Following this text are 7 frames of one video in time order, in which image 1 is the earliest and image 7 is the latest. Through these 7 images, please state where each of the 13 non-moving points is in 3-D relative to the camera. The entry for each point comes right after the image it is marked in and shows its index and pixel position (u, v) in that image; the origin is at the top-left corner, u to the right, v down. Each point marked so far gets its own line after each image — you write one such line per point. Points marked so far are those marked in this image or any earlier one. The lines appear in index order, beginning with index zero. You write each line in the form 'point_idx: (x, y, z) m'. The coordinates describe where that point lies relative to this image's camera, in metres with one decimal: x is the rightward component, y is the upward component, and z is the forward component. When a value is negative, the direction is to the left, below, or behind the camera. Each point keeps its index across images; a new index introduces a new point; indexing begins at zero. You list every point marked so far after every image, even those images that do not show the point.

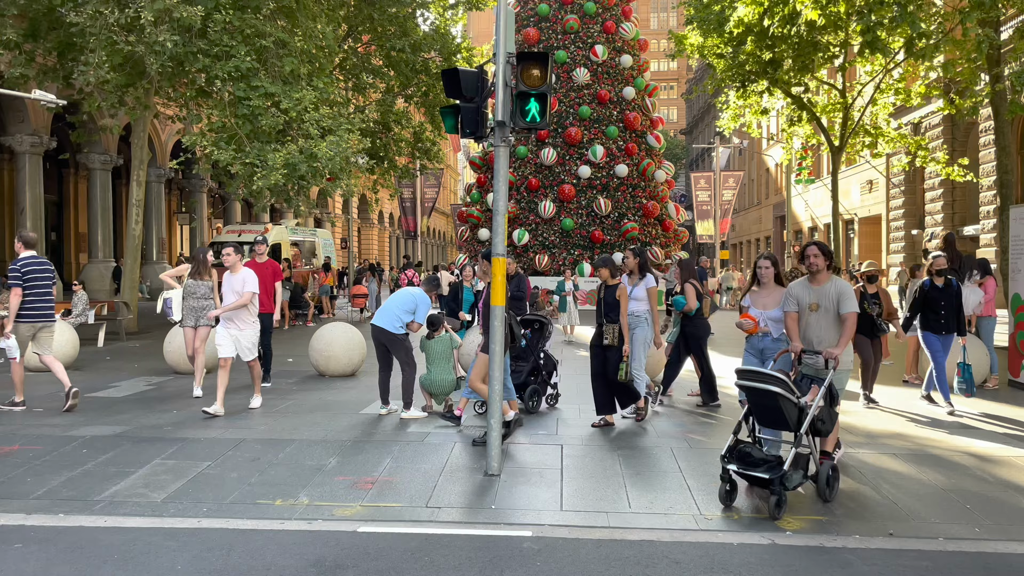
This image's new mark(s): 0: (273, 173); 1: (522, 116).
0: (-4.7, +2.3, +15.7) m
1: (+0.1, +1.4, +6.3) m
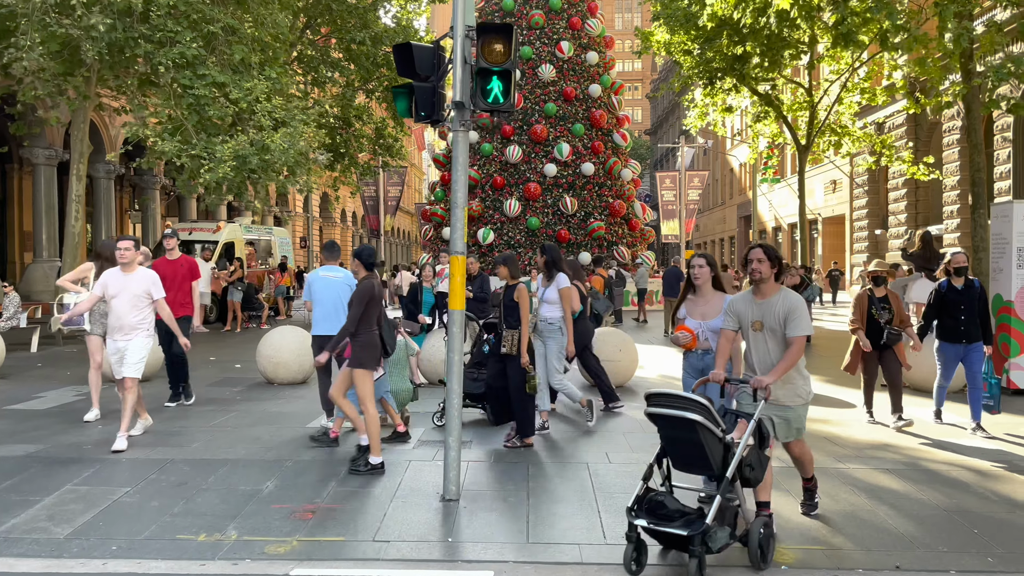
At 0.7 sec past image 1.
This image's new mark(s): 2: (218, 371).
0: (-5.4, +2.3, +14.7) m
1: (-0.2, +1.4, +5.6) m
2: (-4.6, -1.3, +12.4) m
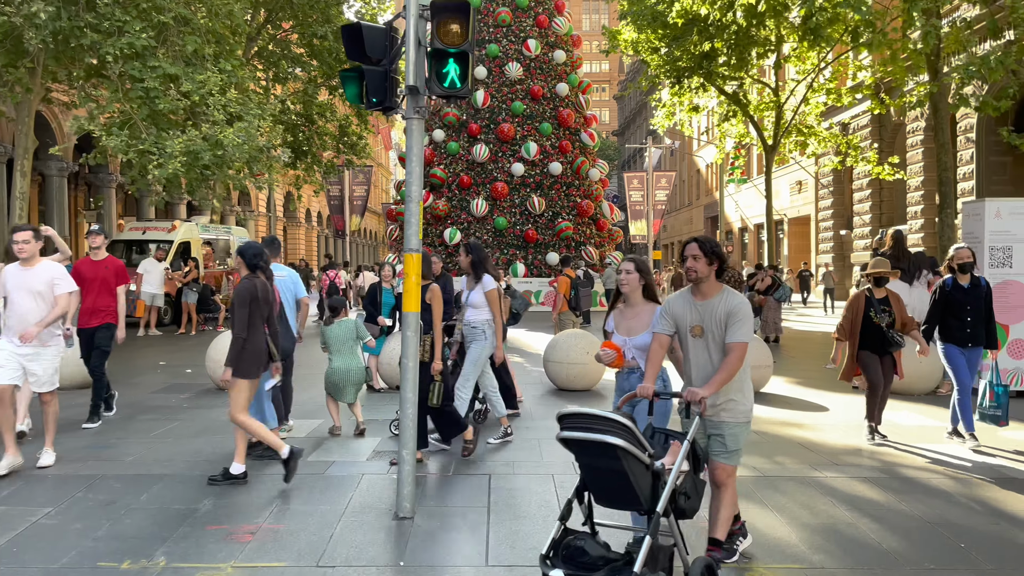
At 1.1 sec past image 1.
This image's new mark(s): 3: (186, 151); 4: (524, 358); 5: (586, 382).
0: (-6.1, +2.2, +14.1) m
1: (-0.5, +1.4, +5.2) m
2: (-5.1, -1.3, +11.8) m
3: (-5.9, +2.5, +14.4) m
4: (+0.2, -1.3, +14.5) m
5: (+1.0, -1.3, +10.6) m
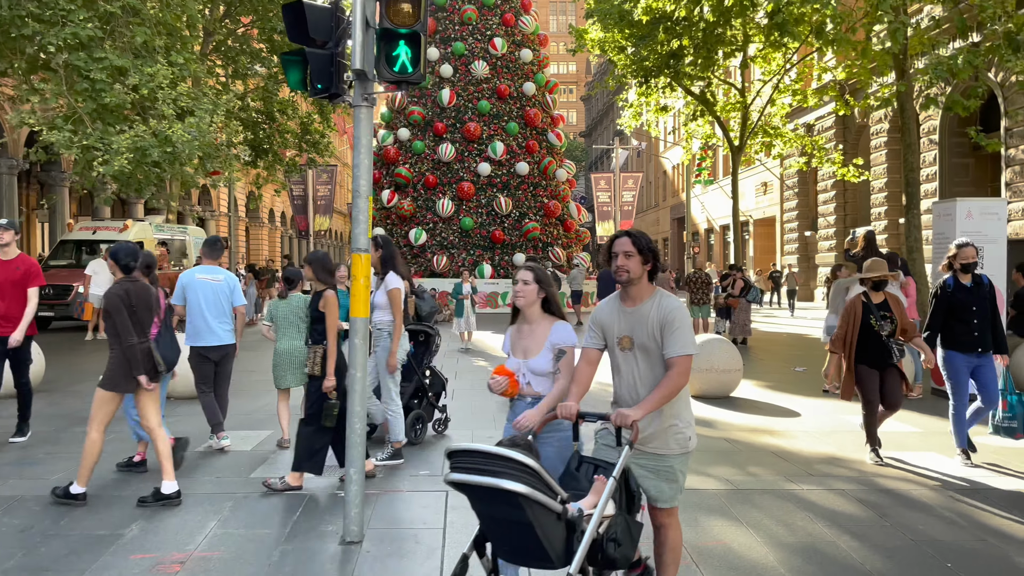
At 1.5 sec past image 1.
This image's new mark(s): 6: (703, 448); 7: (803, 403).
0: (-6.7, +2.2, +13.4) m
1: (-0.7, +1.3, +4.8) m
2: (-5.6, -1.4, +11.1) m
3: (-6.5, +2.4, +13.8) m
4: (-0.4, -1.3, +14.0) m
5: (+0.5, -1.3, +10.2) m
6: (+1.8, -1.5, +7.3) m
7: (+3.7, -1.5, +10.1) m
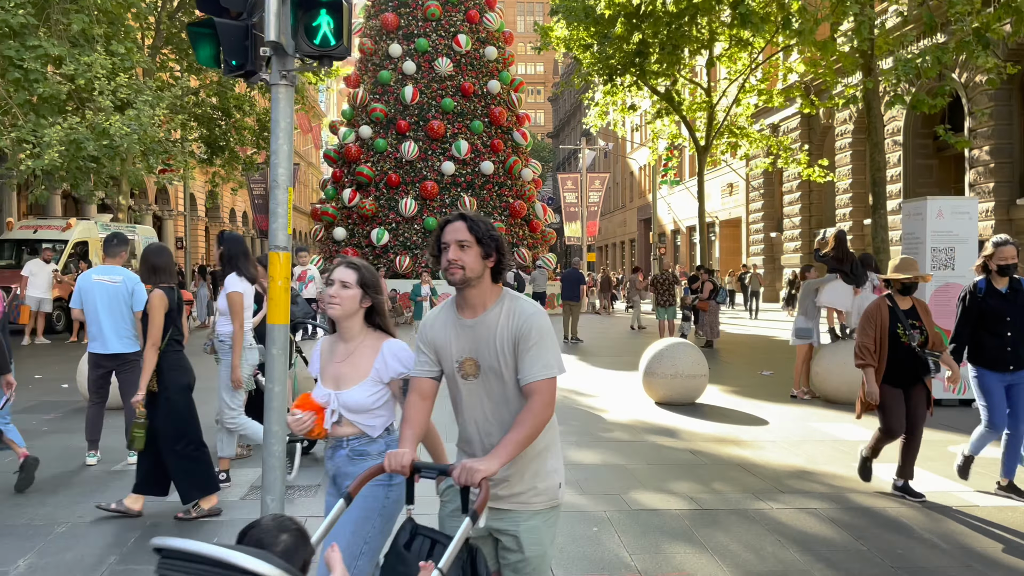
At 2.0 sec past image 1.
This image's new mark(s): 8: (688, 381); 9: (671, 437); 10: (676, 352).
0: (-7.3, +2.2, +12.6) m
1: (-1.1, +1.3, +4.2) m
2: (-6.2, -1.4, +10.4) m
3: (-7.2, +2.4, +12.9) m
4: (-1.1, -1.3, +13.5) m
5: (0.0, -1.3, +9.7) m
6: (+1.3, -1.5, +6.8) m
7: (+3.1, -1.5, +9.7) m
8: (+2.1, -1.1, +9.7) m
9: (+1.6, -1.5, +7.9) m
10: (+2.0, -0.8, +9.8) m
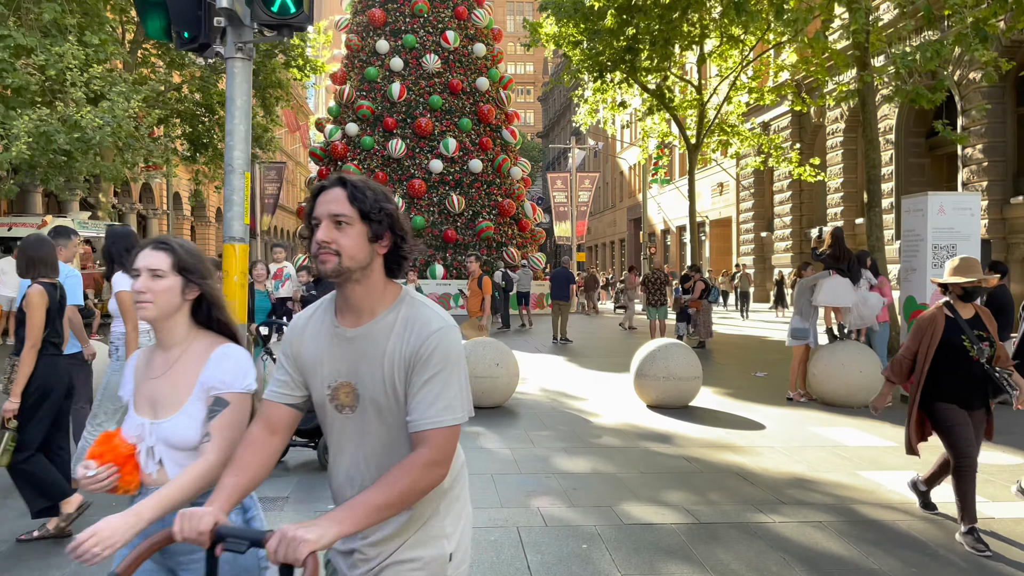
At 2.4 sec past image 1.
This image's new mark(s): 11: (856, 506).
0: (-7.5, +2.2, +12.1) m
1: (-1.2, +1.3, +3.8) m
2: (-6.4, -1.4, +9.9) m
3: (-7.4, +2.4, +12.5) m
4: (-1.3, -1.3, +13.1) m
5: (-0.2, -1.3, +9.3) m
6: (+1.2, -1.5, +6.5) m
7: (+3.0, -1.5, +9.3) m
8: (+2.0, -1.1, +9.3) m
9: (+1.4, -1.5, +7.5) m
10: (+1.9, -0.8, +9.5) m
11: (+2.4, -1.5, +5.6) m
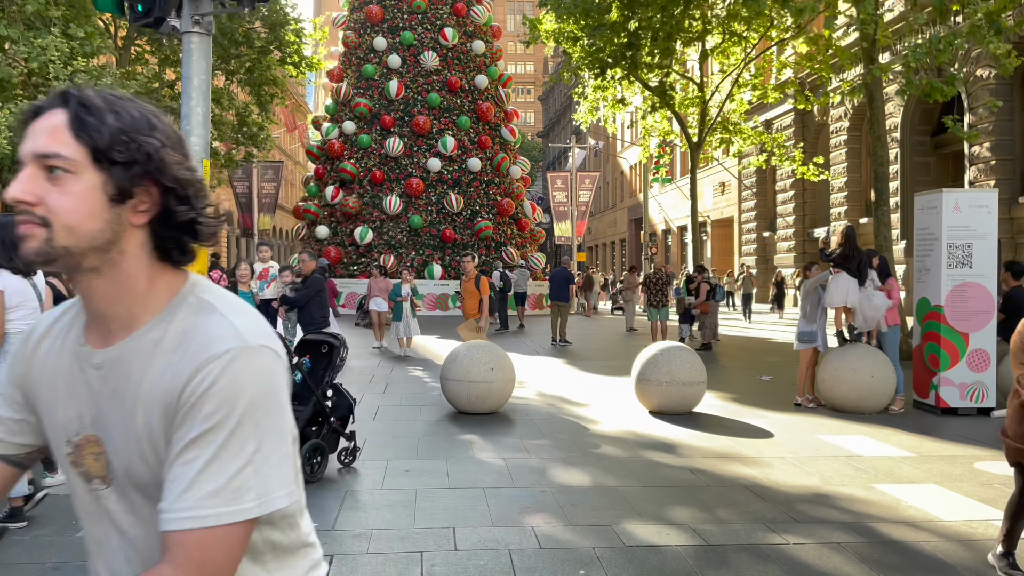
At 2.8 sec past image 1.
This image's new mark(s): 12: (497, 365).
0: (-7.6, +2.2, +11.7) m
1: (-1.2, +1.3, +3.4) m
2: (-6.4, -1.4, +9.5) m
3: (-7.5, +2.4, +12.1) m
4: (-1.4, -1.3, +12.7) m
5: (-0.2, -1.3, +8.9) m
6: (+1.2, -1.5, +6.0) m
7: (+2.9, -1.5, +8.9) m
8: (+1.9, -1.1, +8.9) m
9: (+1.4, -1.5, +7.1) m
10: (+1.8, -0.8, +9.1) m
11: (+2.4, -1.5, +5.2) m
12: (-0.2, -0.9, +8.9) m
